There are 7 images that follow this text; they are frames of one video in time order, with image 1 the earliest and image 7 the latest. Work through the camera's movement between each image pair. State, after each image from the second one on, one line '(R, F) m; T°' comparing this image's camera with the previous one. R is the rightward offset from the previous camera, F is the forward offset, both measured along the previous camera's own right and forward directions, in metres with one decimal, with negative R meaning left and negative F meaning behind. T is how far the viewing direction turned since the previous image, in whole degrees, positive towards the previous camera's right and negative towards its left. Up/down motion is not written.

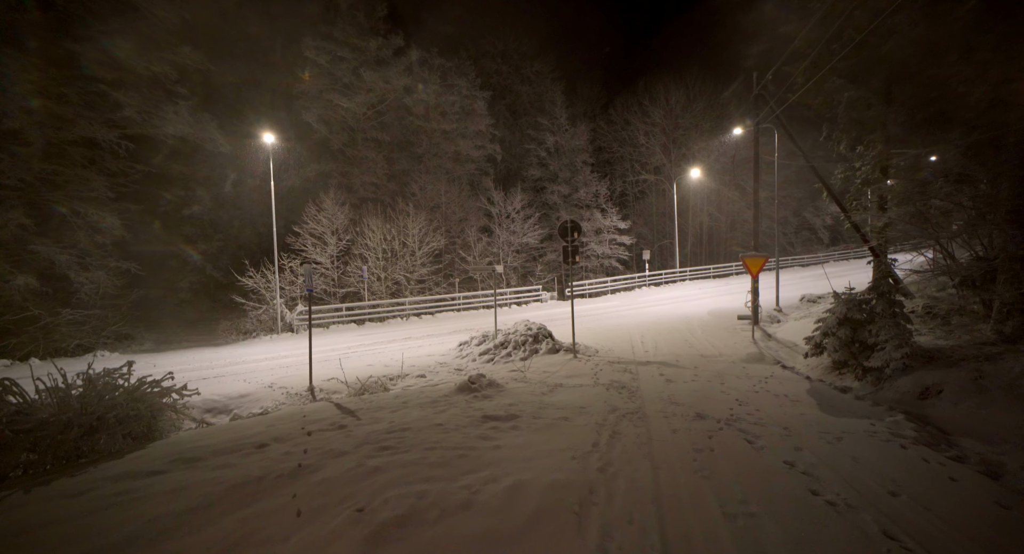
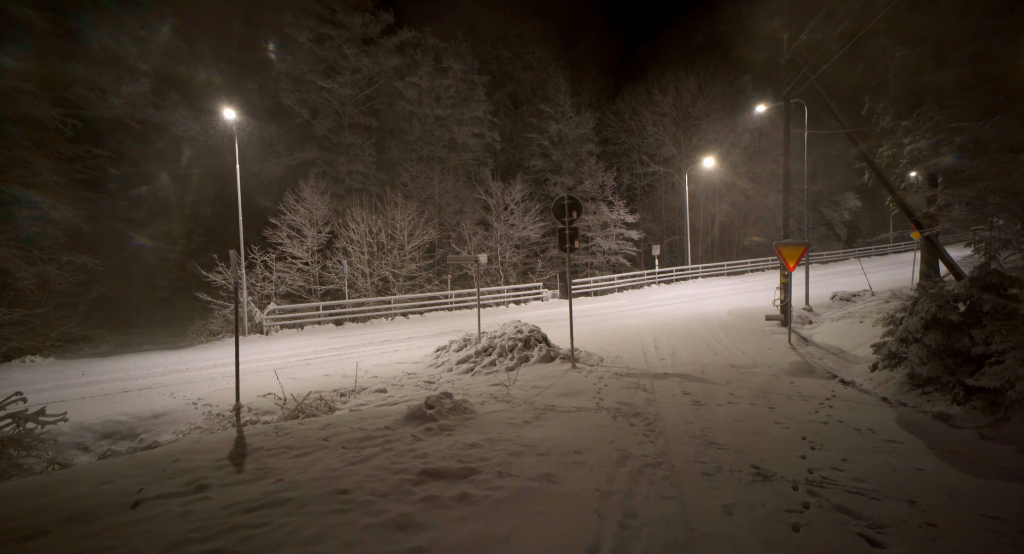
(+0.4, +2.3) m; -1°
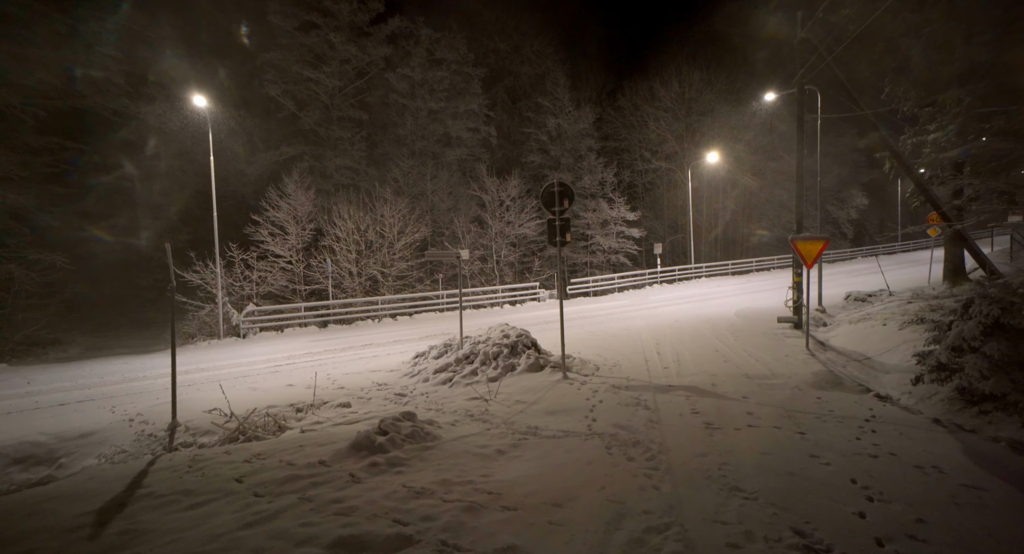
(+0.3, +1.2) m; 0°
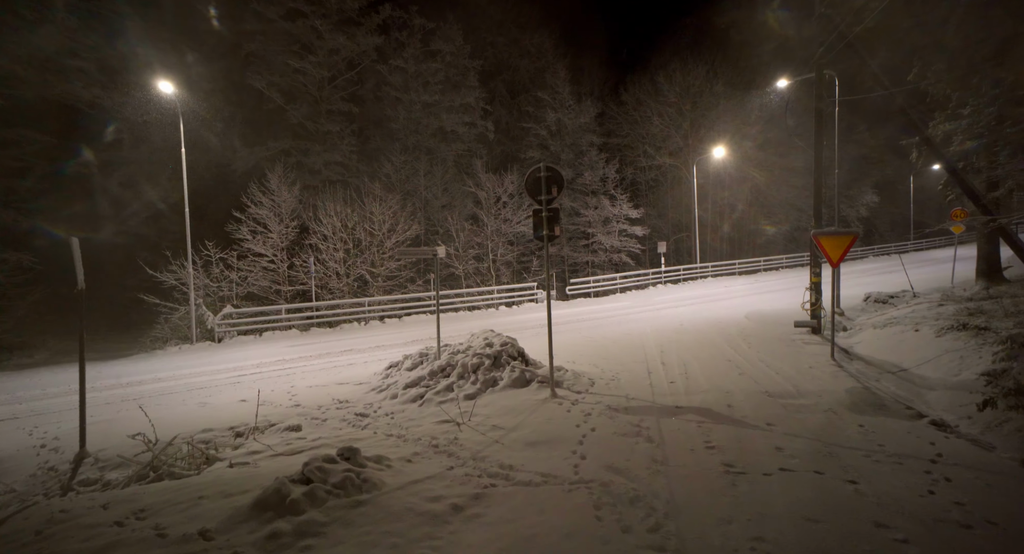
(+0.3, +1.2) m; 0°
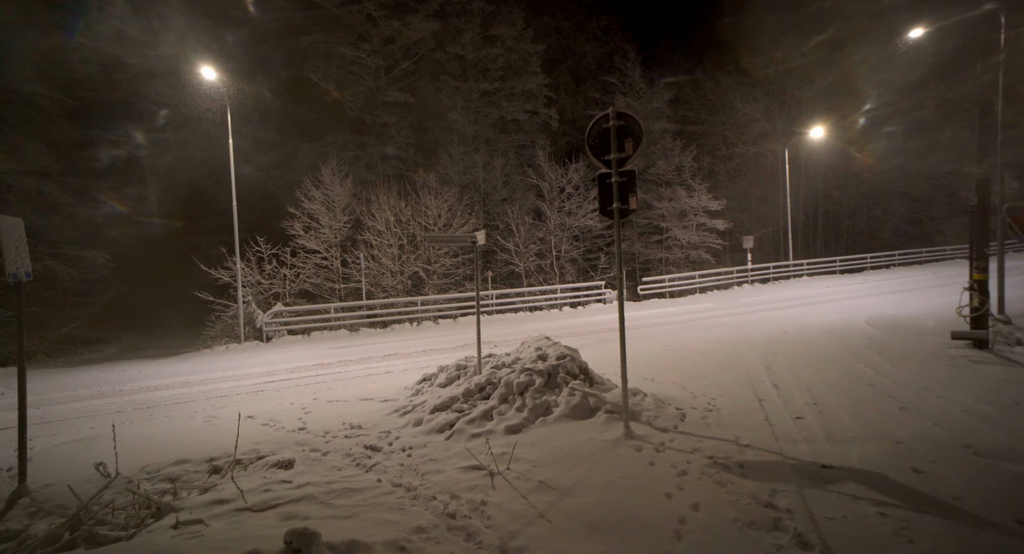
(+0.1, +1.9) m; -7°
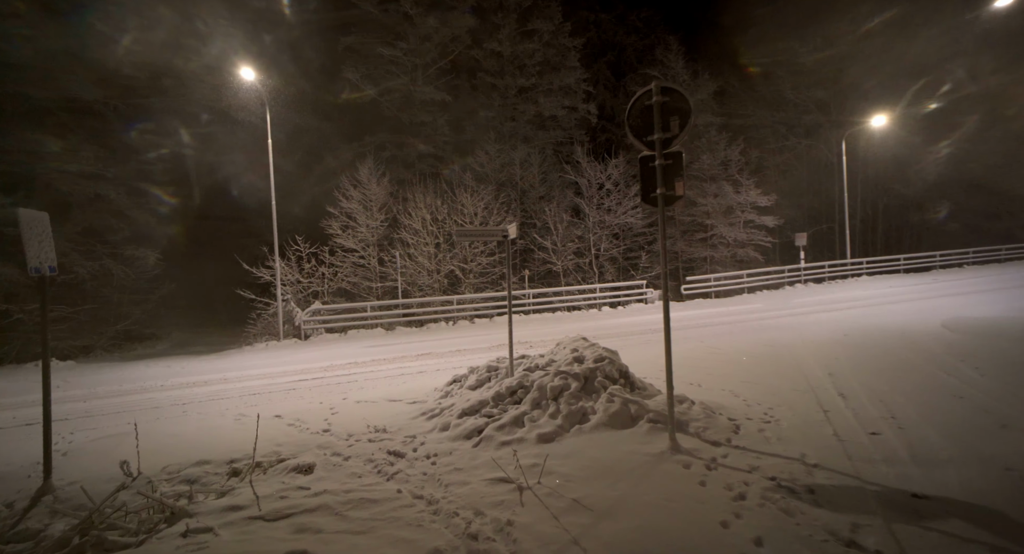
(+0.1, +0.4) m; -4°
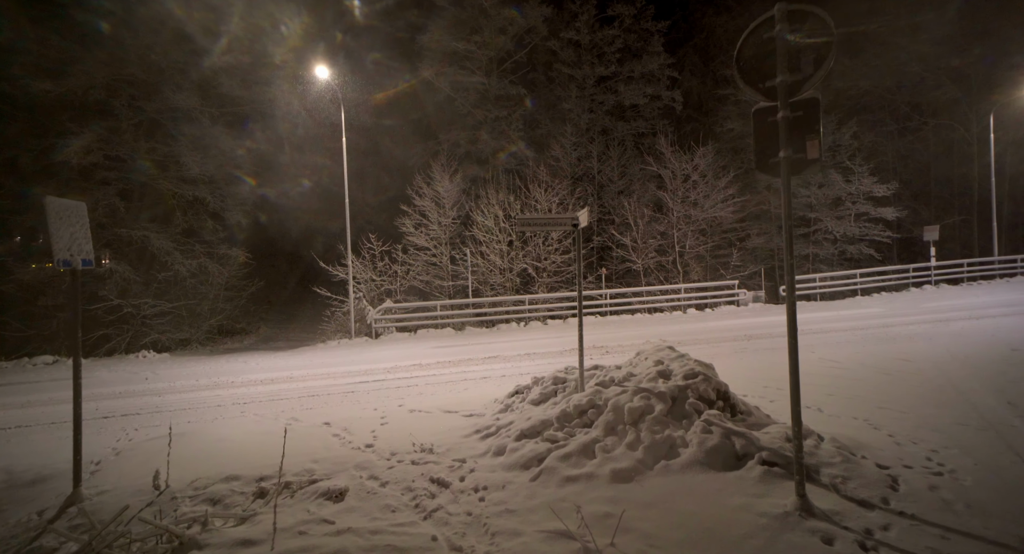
(+0.1, +0.9) m; -8°
